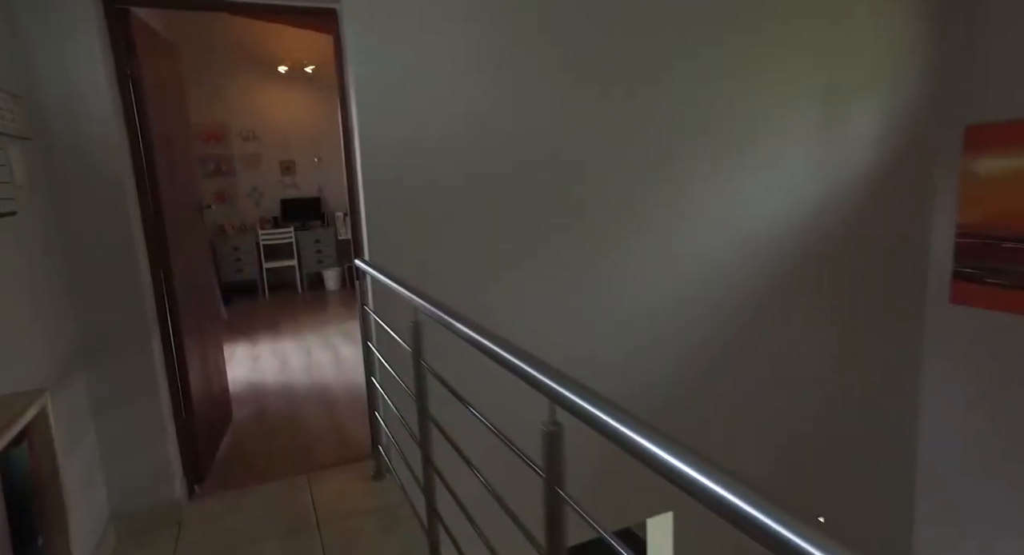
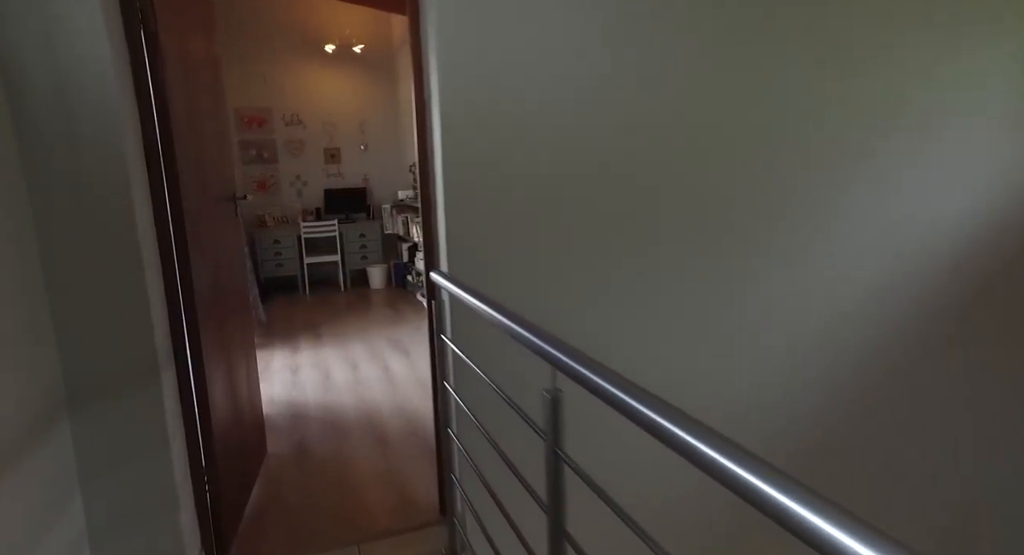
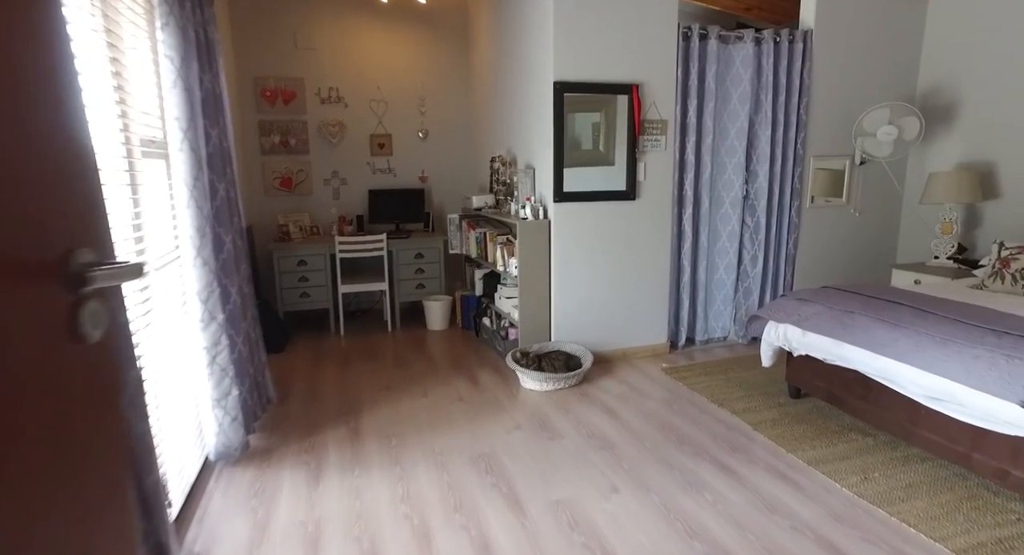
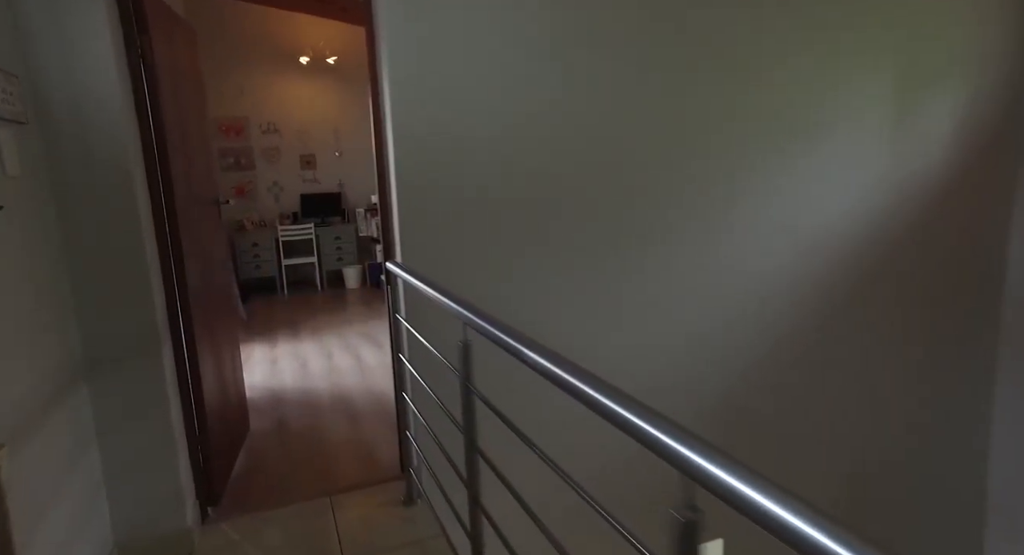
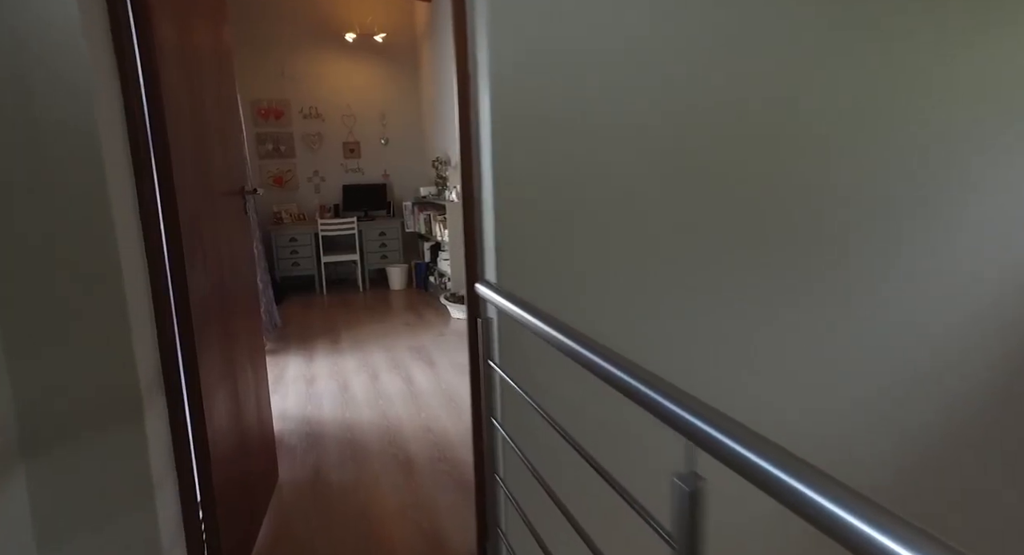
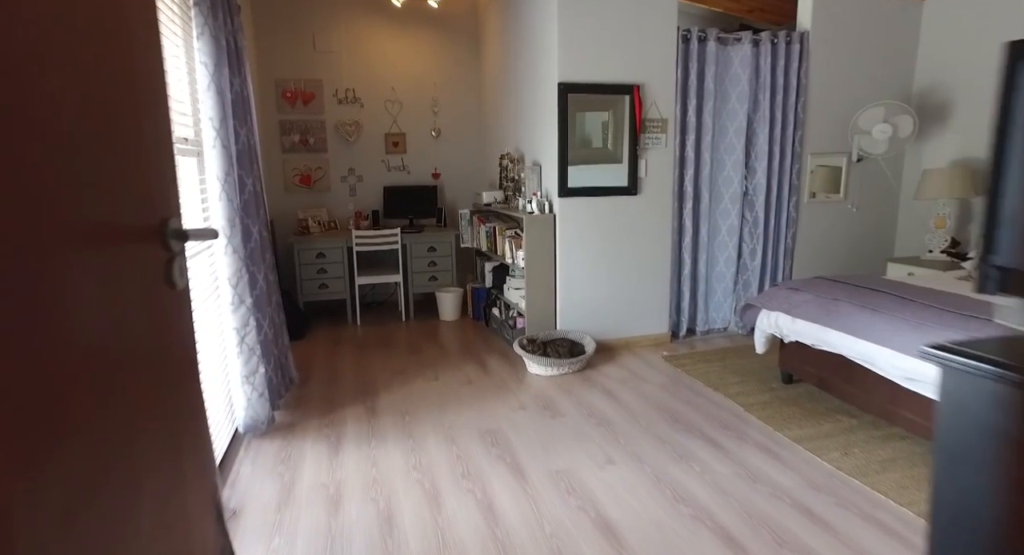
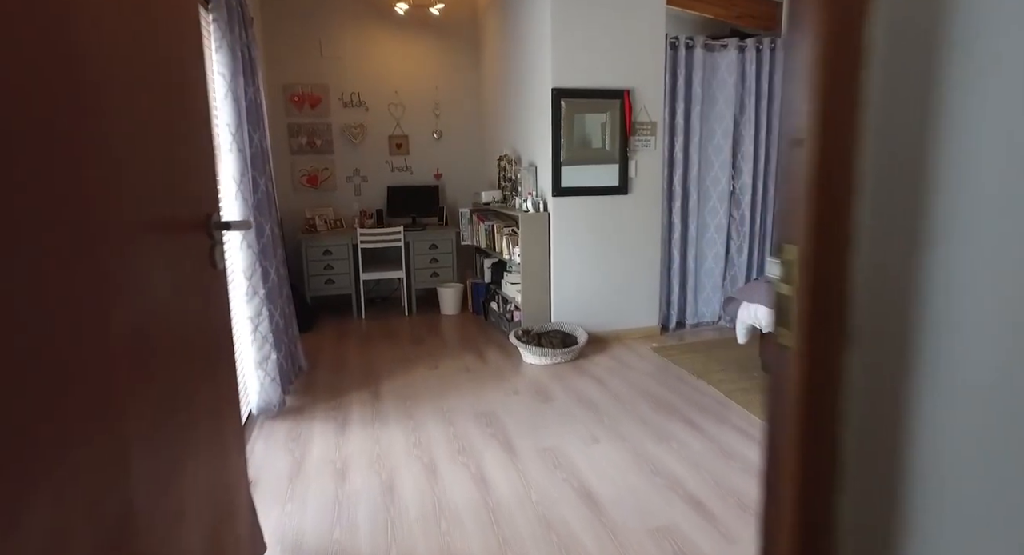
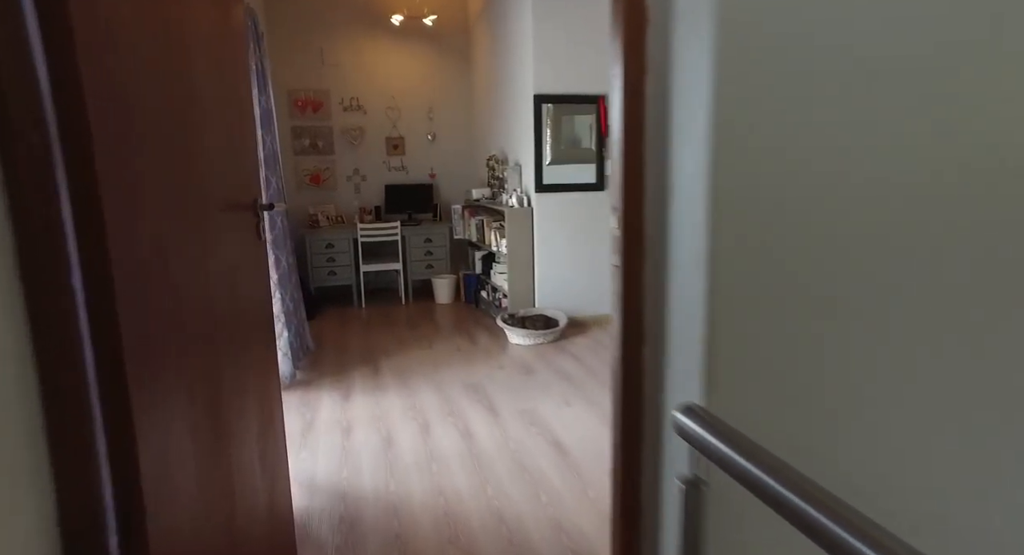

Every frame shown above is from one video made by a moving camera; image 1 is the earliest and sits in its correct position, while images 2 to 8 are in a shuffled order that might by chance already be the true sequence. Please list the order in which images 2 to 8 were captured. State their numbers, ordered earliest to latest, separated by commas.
4, 2, 5, 8, 7, 6, 3
